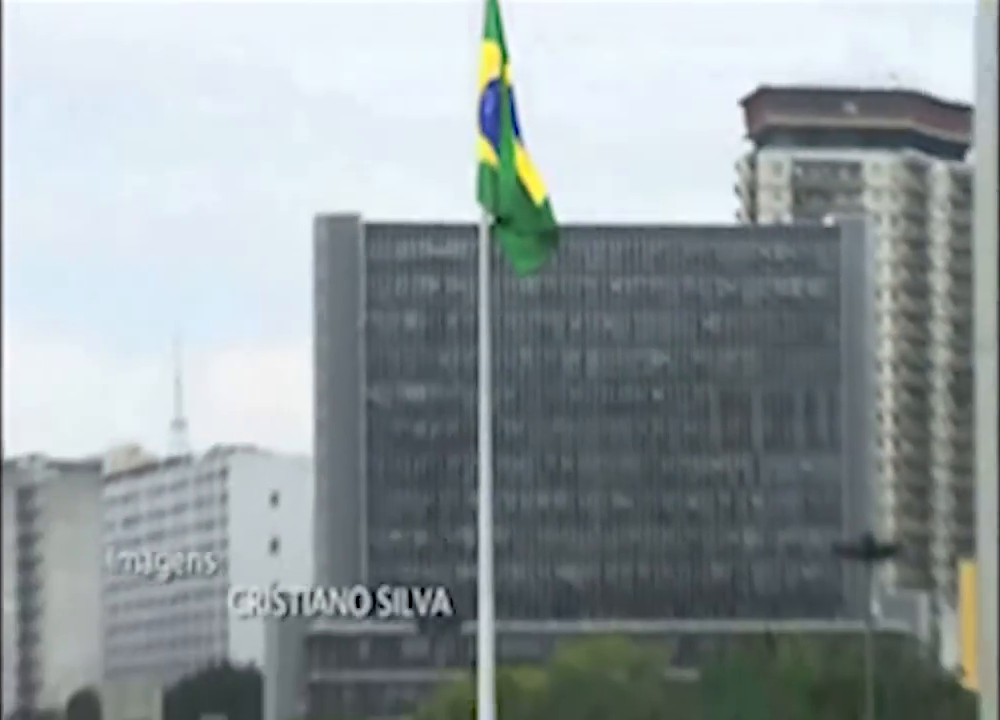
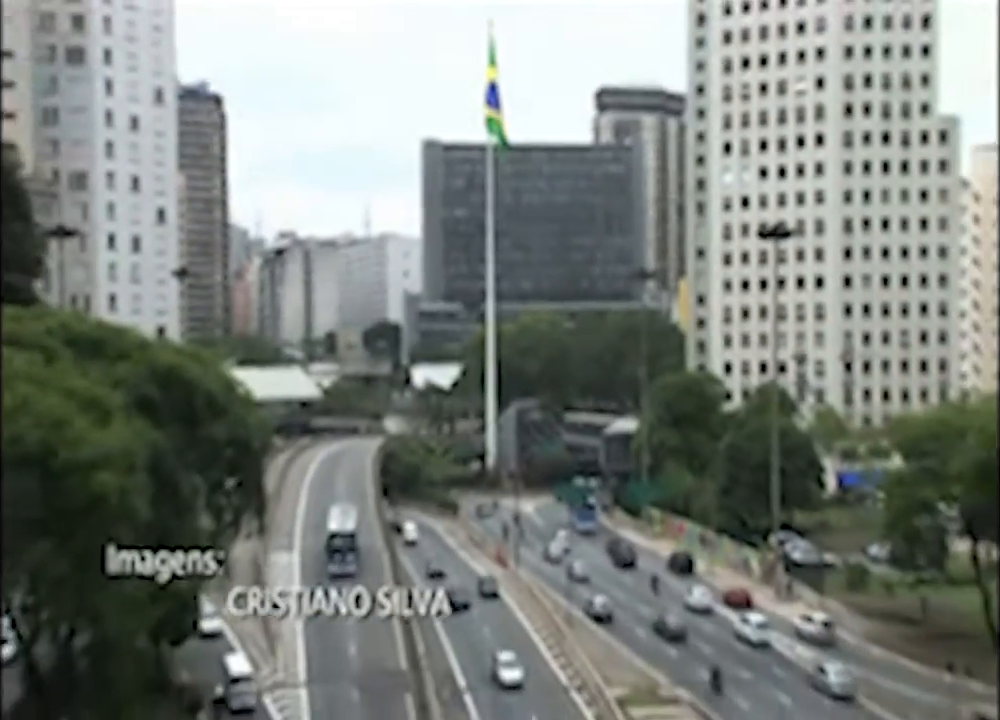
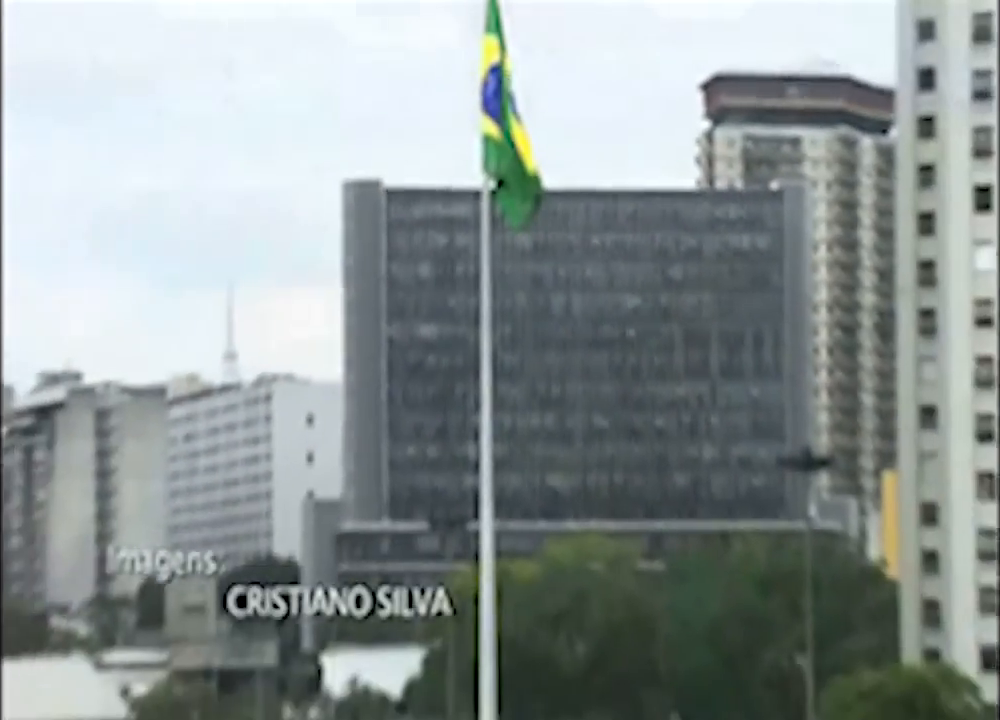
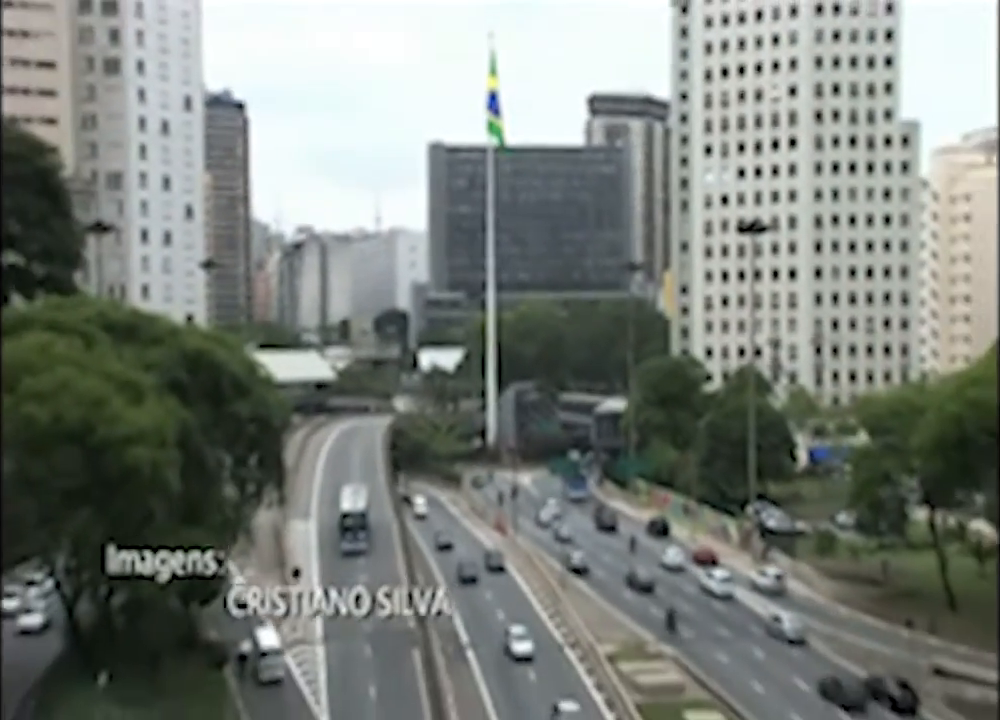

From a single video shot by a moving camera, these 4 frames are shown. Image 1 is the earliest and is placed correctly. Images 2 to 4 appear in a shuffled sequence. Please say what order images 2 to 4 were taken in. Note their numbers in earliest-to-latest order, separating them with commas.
3, 2, 4
